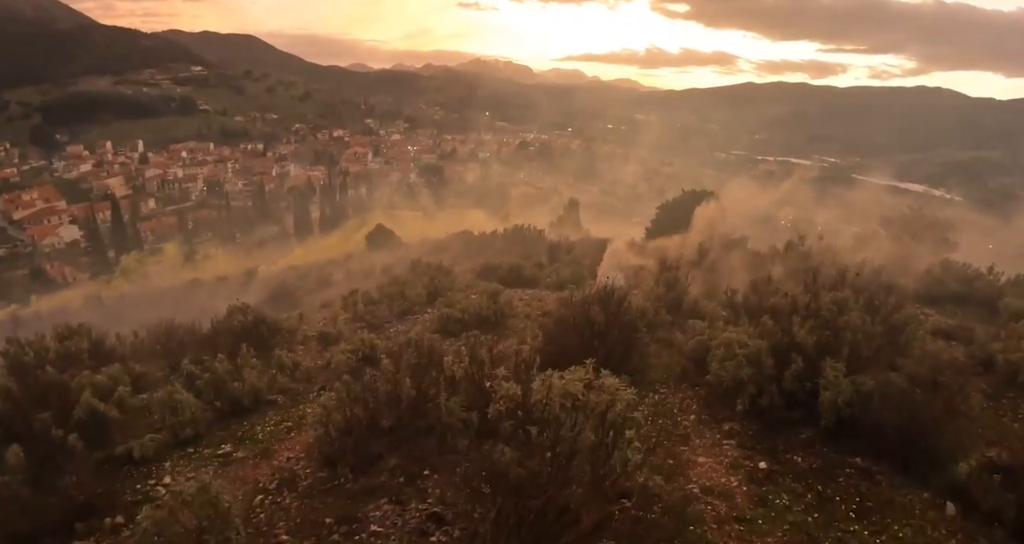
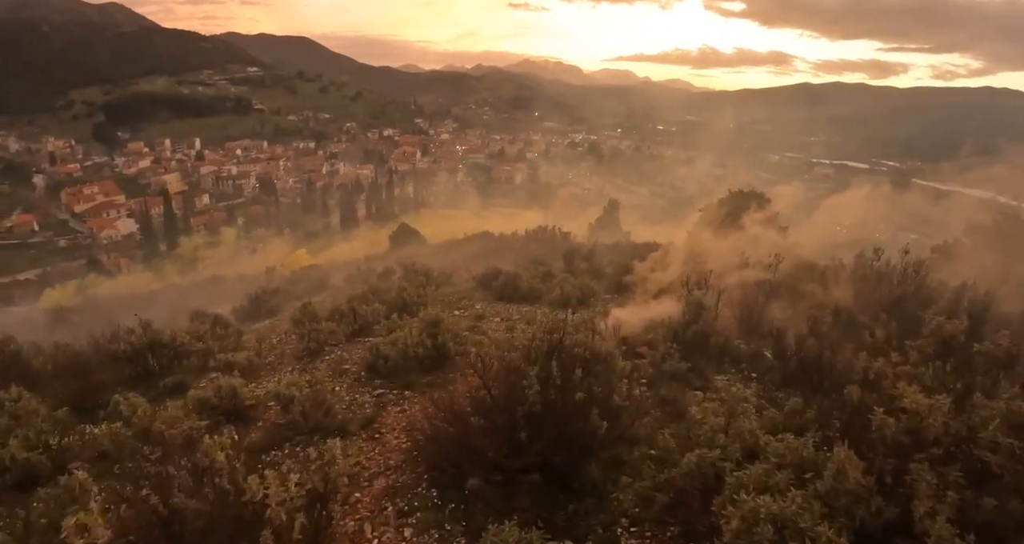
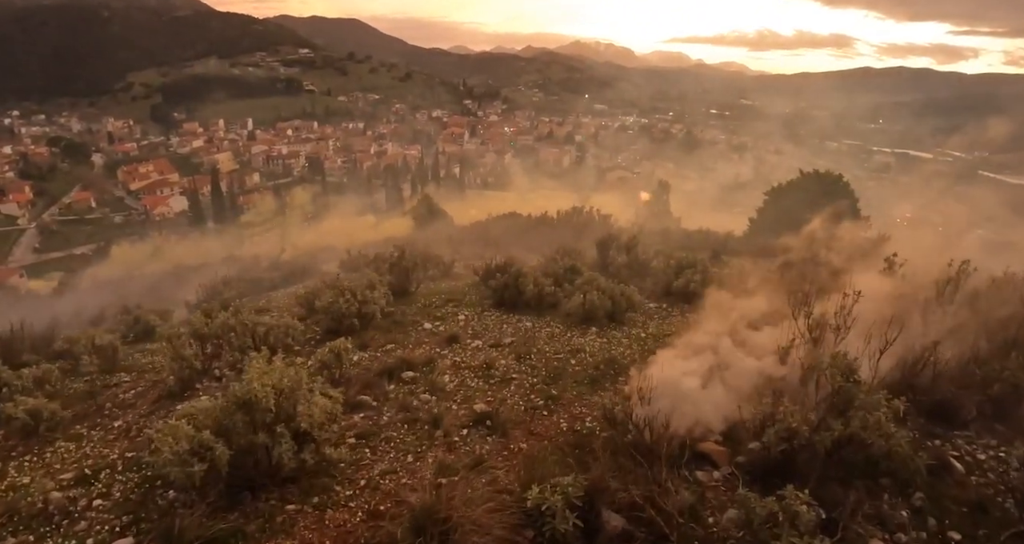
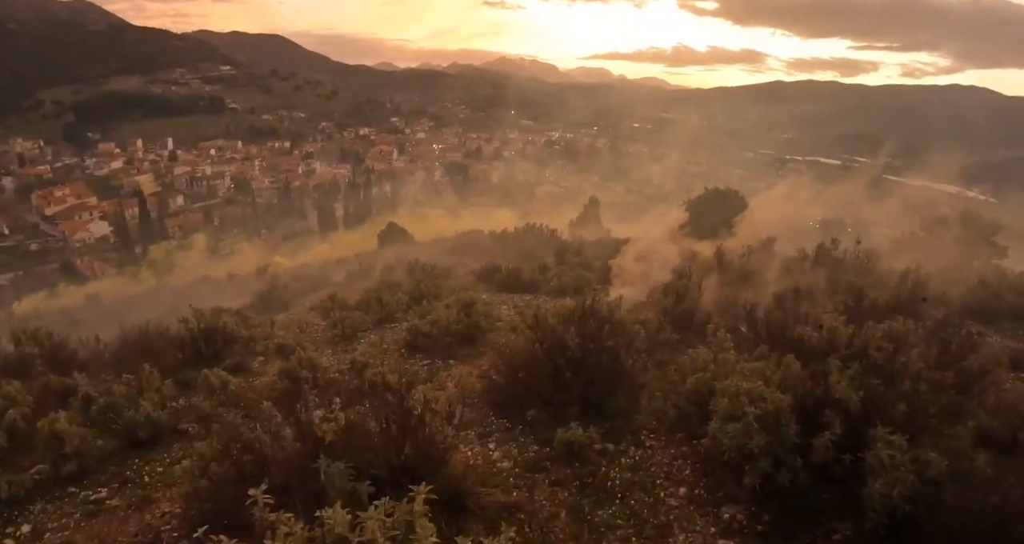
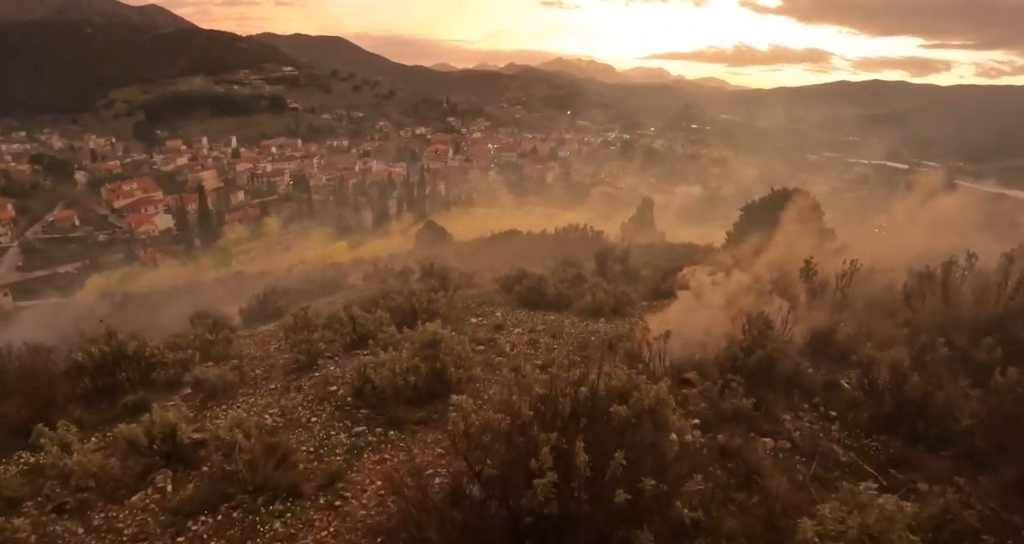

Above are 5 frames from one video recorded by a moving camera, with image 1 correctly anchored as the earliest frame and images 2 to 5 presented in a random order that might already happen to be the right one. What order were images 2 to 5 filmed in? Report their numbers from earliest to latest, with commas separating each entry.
4, 2, 5, 3
